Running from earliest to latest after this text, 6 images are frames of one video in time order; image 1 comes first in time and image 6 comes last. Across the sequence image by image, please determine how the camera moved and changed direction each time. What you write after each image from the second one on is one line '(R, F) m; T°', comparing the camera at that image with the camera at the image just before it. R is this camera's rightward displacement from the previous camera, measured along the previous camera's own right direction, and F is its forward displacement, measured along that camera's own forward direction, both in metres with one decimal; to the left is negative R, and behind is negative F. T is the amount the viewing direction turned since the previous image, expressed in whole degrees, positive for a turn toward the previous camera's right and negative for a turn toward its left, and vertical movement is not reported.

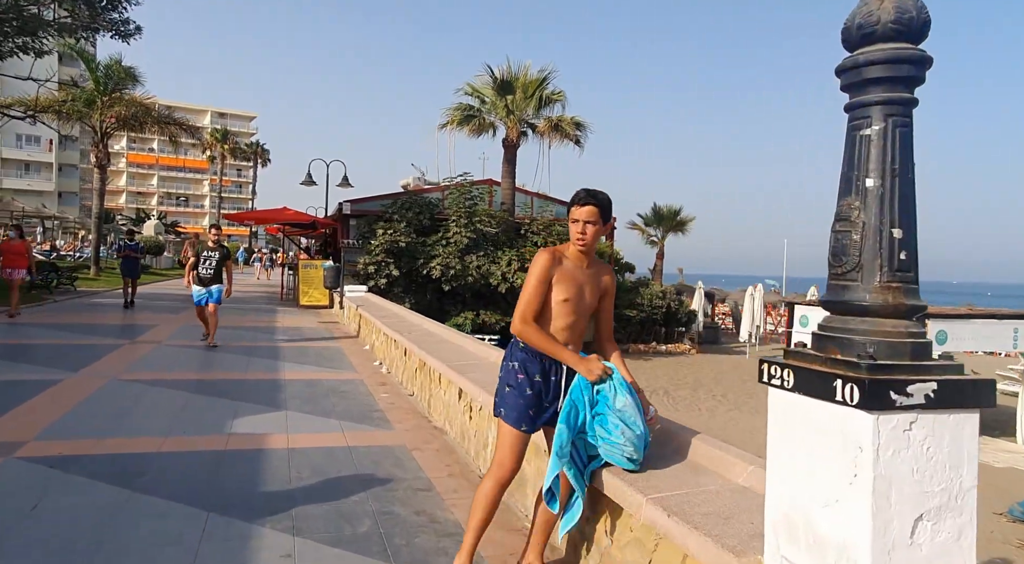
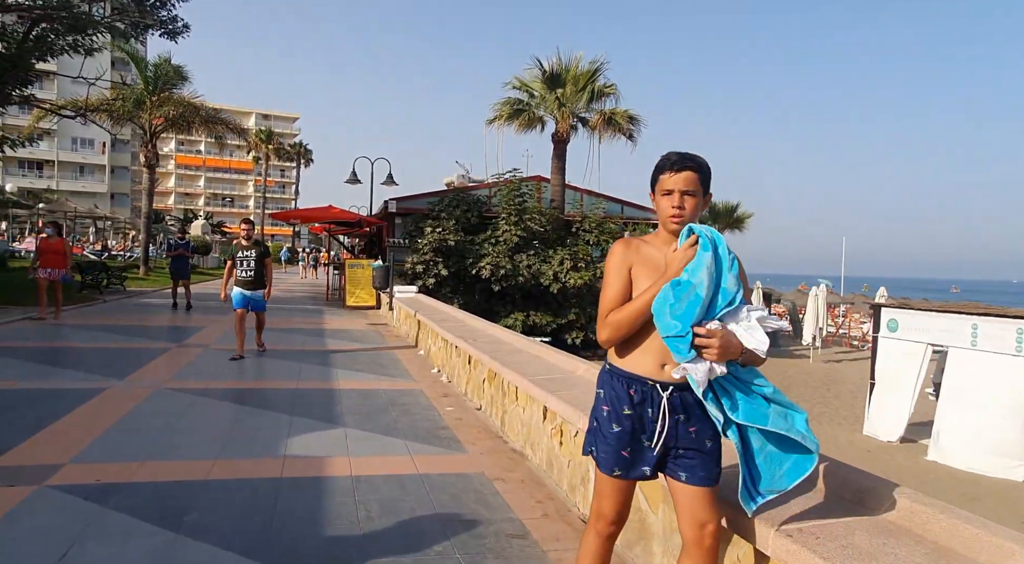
(-0.3, +0.6) m; -3°
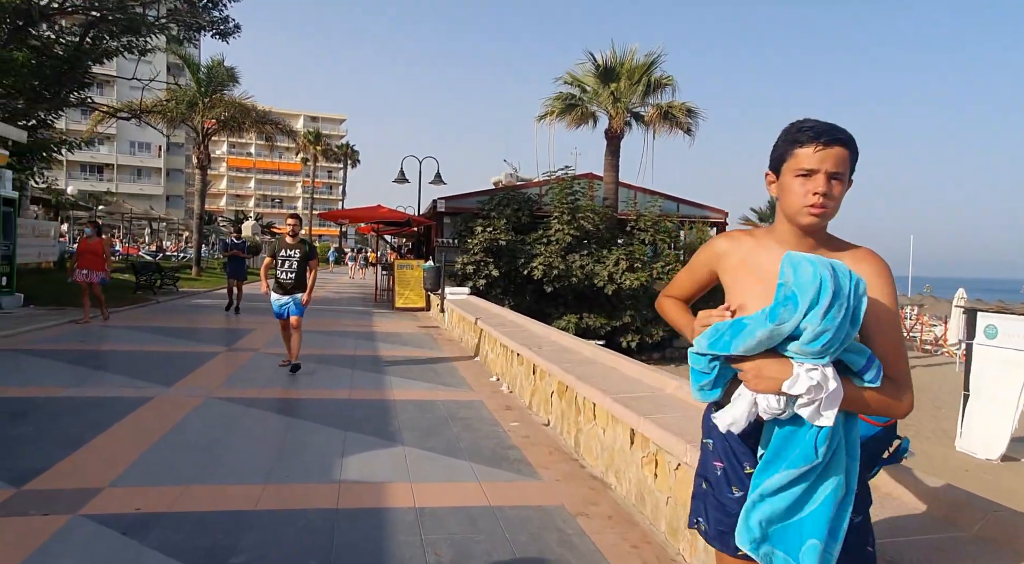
(-0.2, +0.5) m; -4°
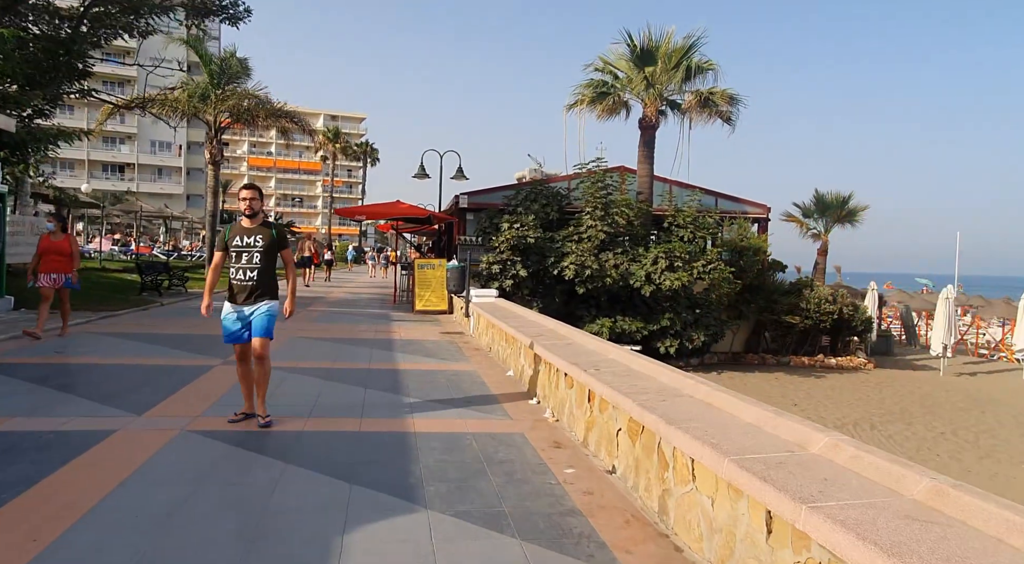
(-0.2, +1.2) m; -2°
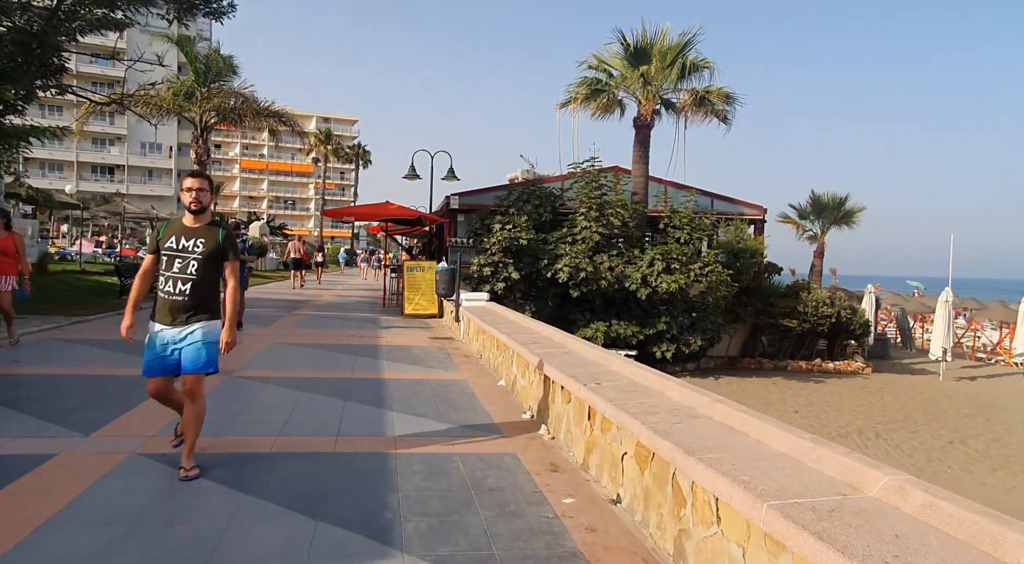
(0.0, +0.5) m; +1°
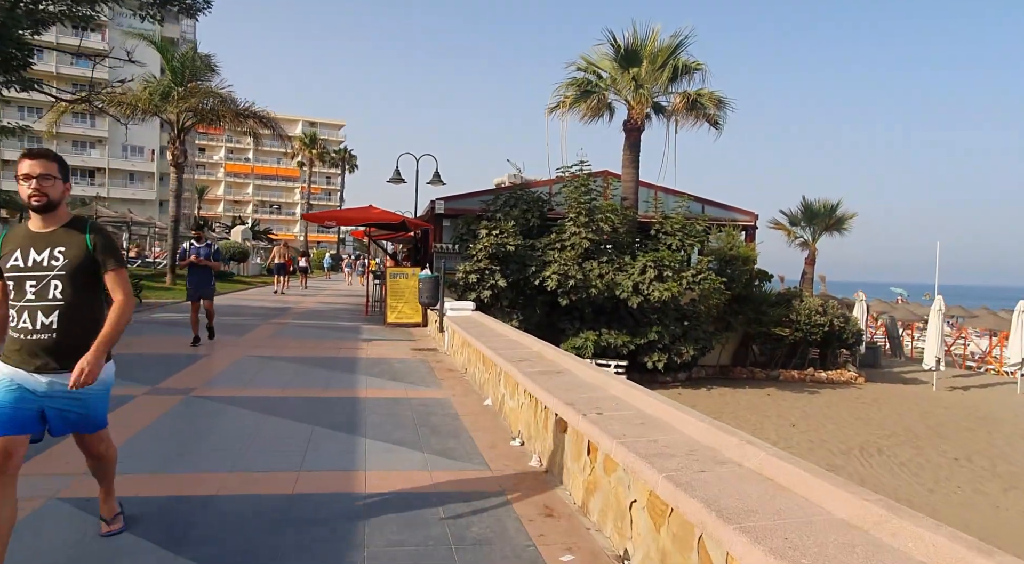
(0.0, +0.6) m; +1°
